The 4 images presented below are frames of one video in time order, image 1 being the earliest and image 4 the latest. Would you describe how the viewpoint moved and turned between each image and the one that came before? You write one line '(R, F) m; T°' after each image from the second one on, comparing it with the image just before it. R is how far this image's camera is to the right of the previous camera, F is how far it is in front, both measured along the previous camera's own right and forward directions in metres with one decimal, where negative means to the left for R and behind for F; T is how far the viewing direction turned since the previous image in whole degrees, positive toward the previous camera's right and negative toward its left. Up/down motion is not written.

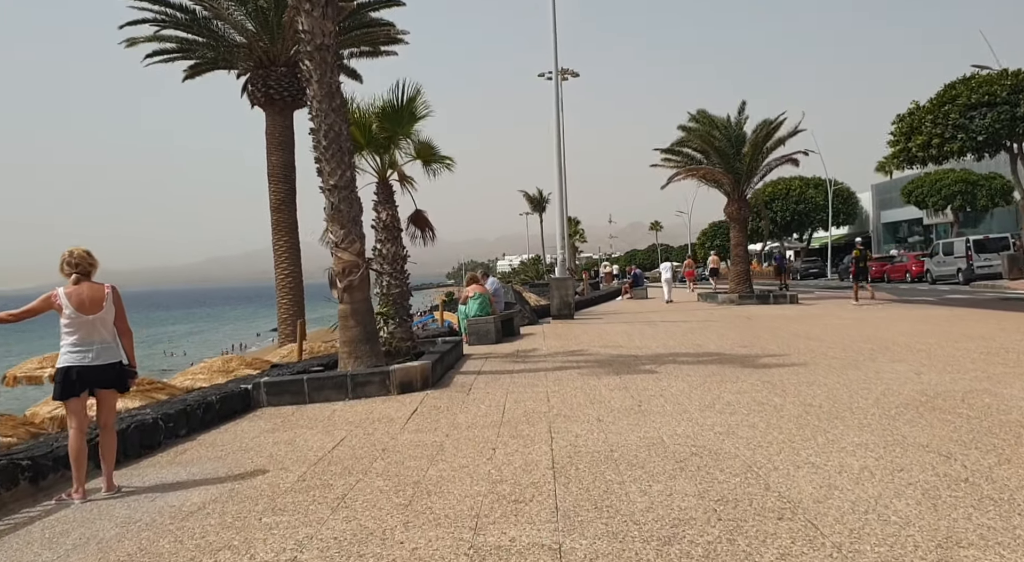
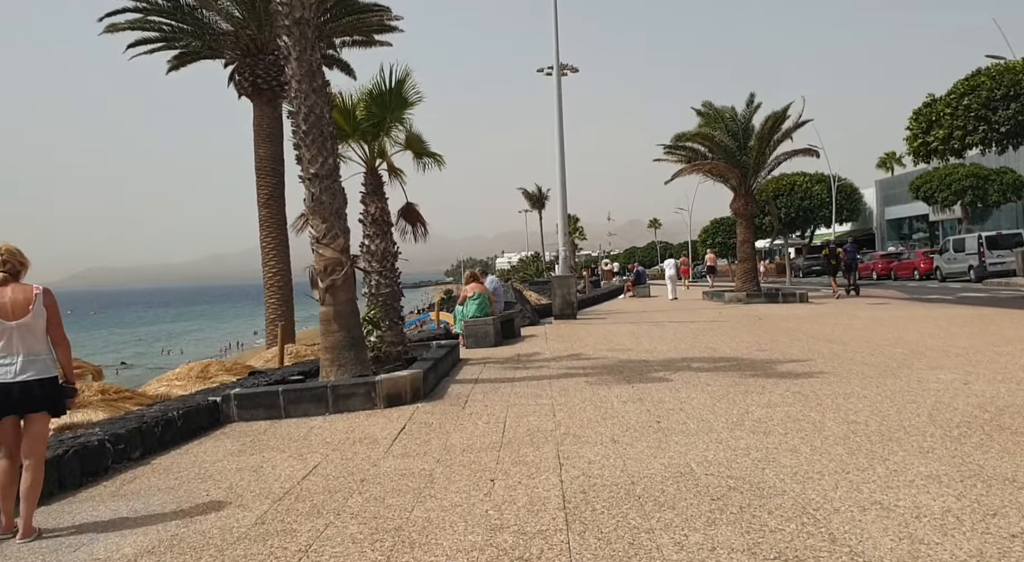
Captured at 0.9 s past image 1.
(0.0, +0.9) m; 0°
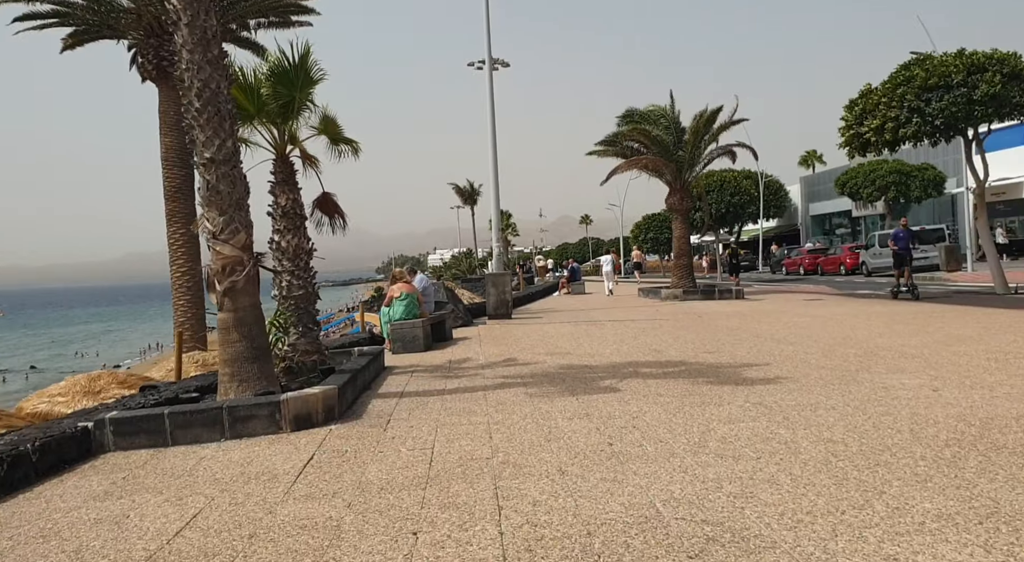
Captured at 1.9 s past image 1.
(0.0, +0.9) m; +5°
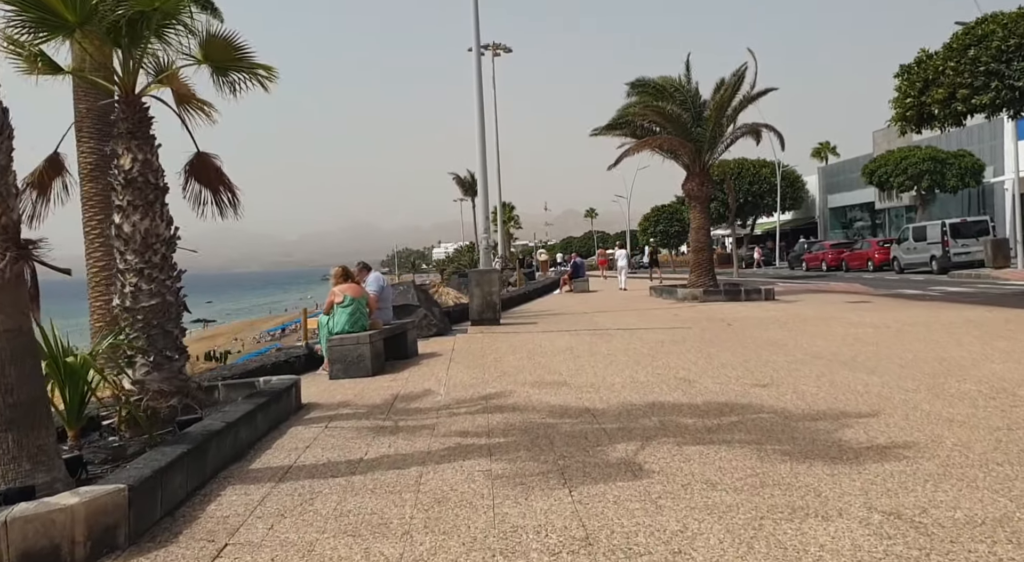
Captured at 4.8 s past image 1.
(+0.3, +3.0) m; 0°
